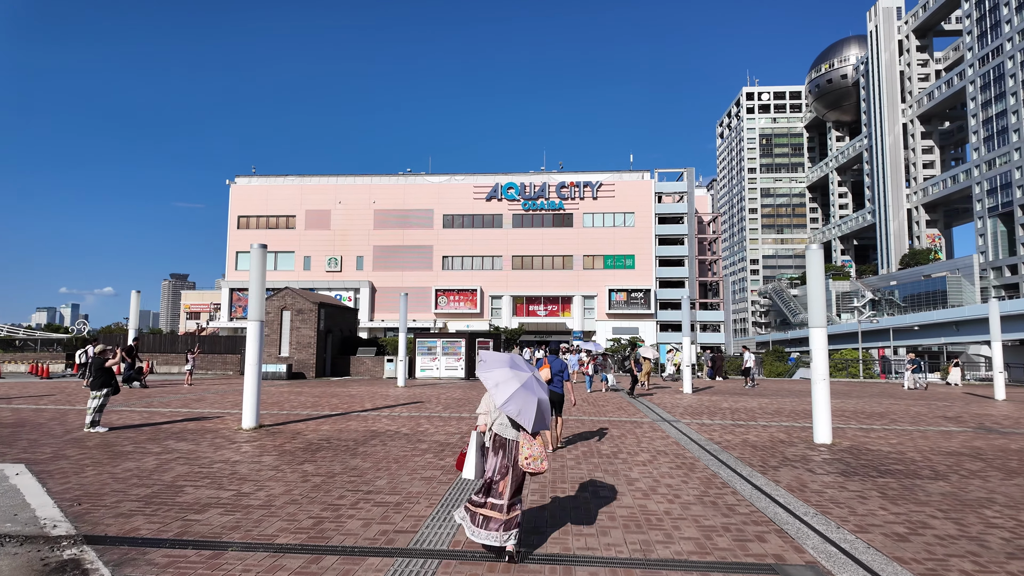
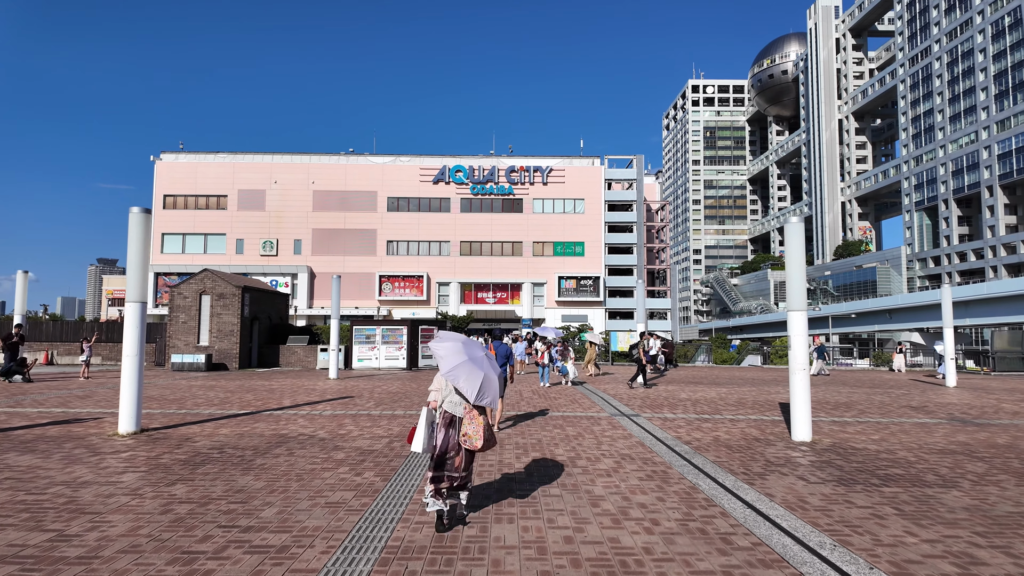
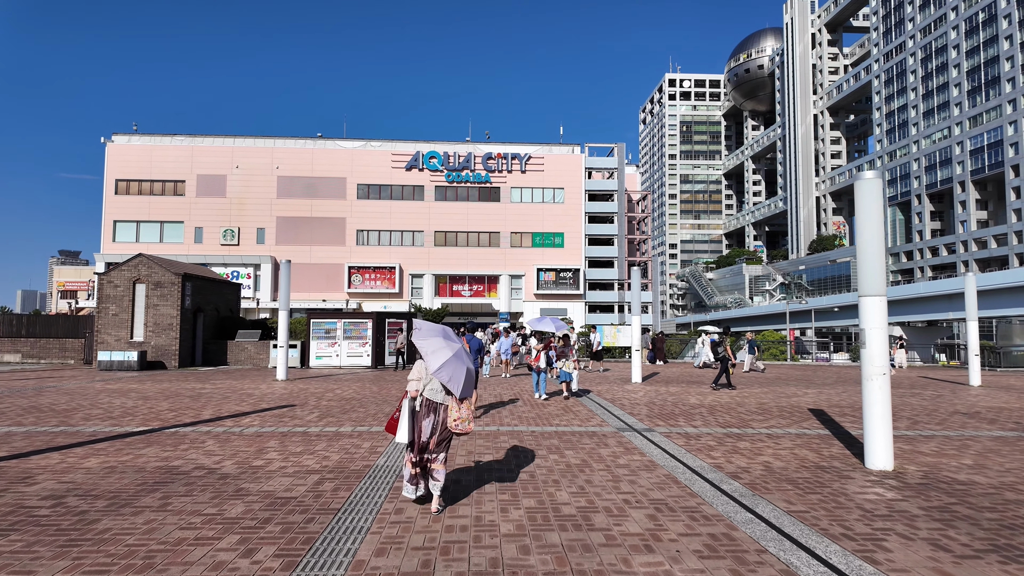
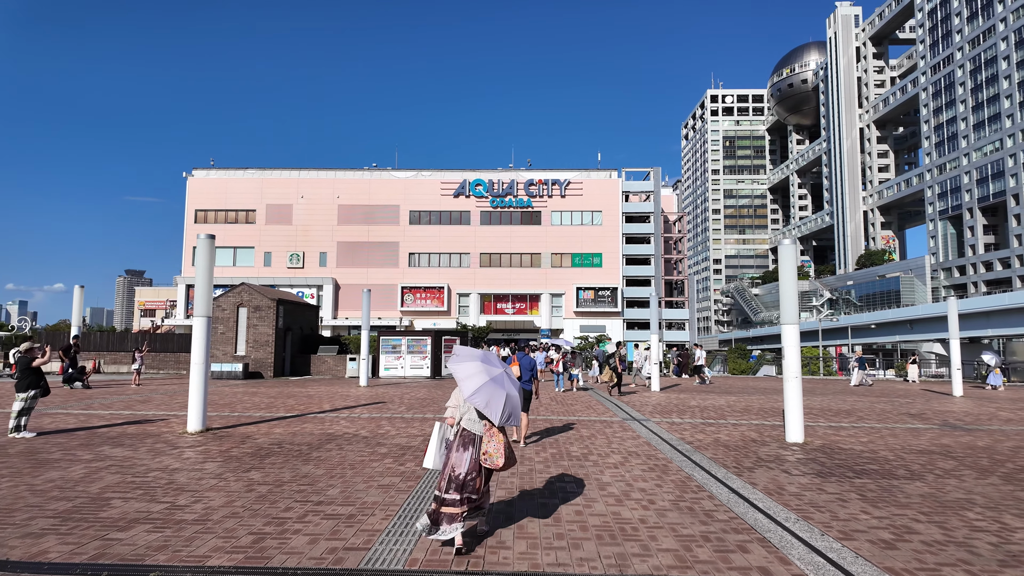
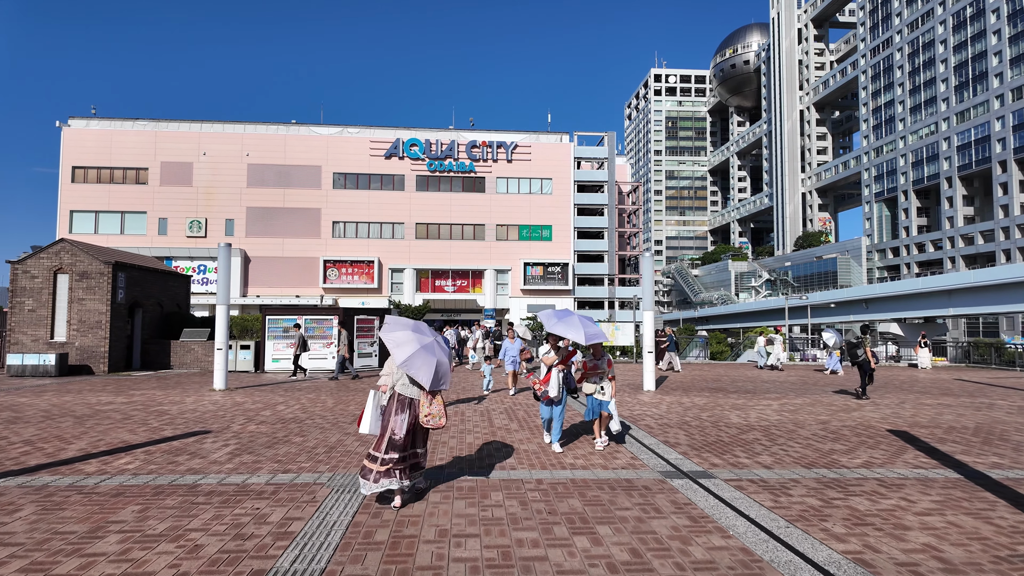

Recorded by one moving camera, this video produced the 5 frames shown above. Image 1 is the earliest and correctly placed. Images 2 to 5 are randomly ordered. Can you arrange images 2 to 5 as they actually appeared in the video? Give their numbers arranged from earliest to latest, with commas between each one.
4, 2, 3, 5
